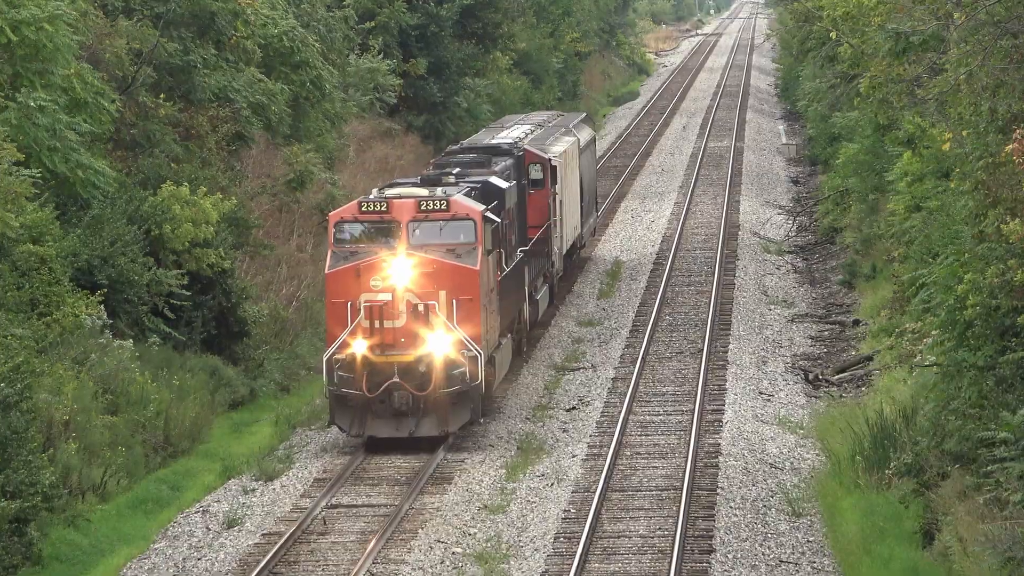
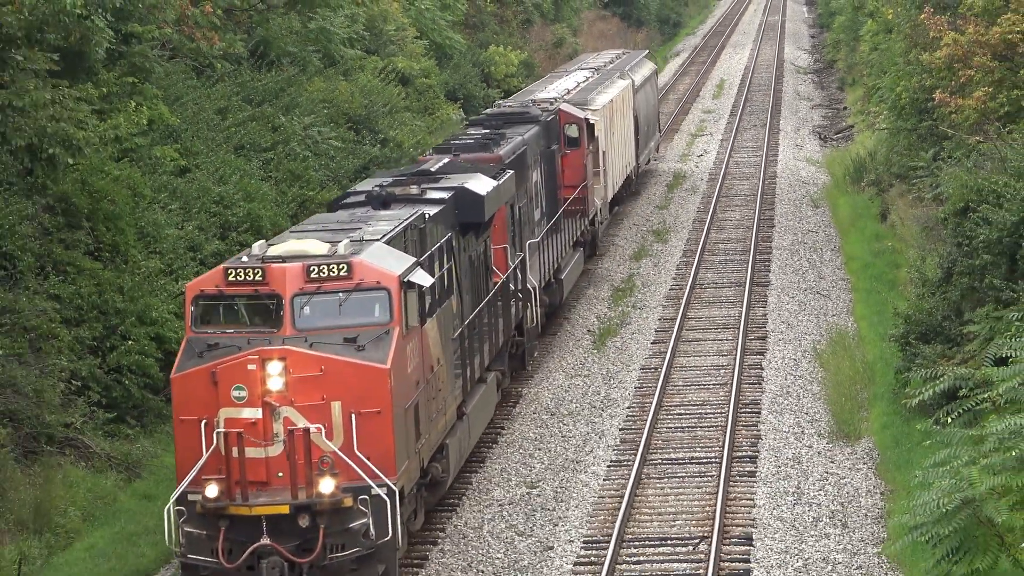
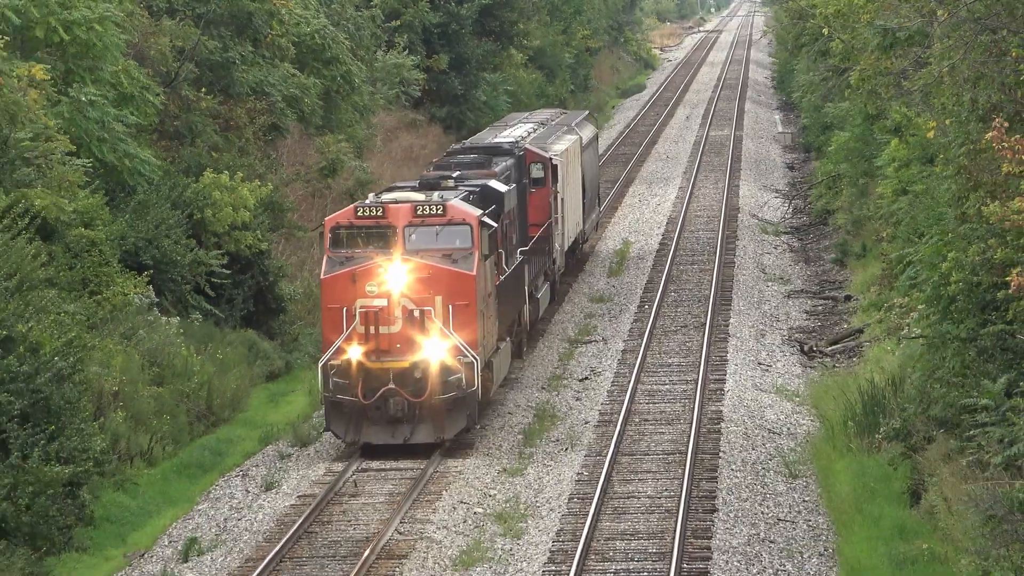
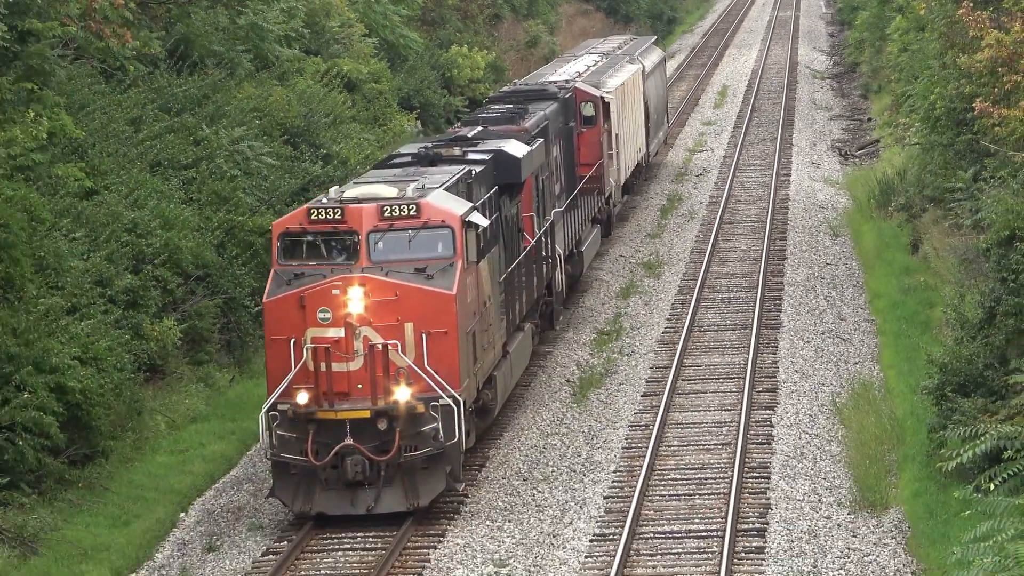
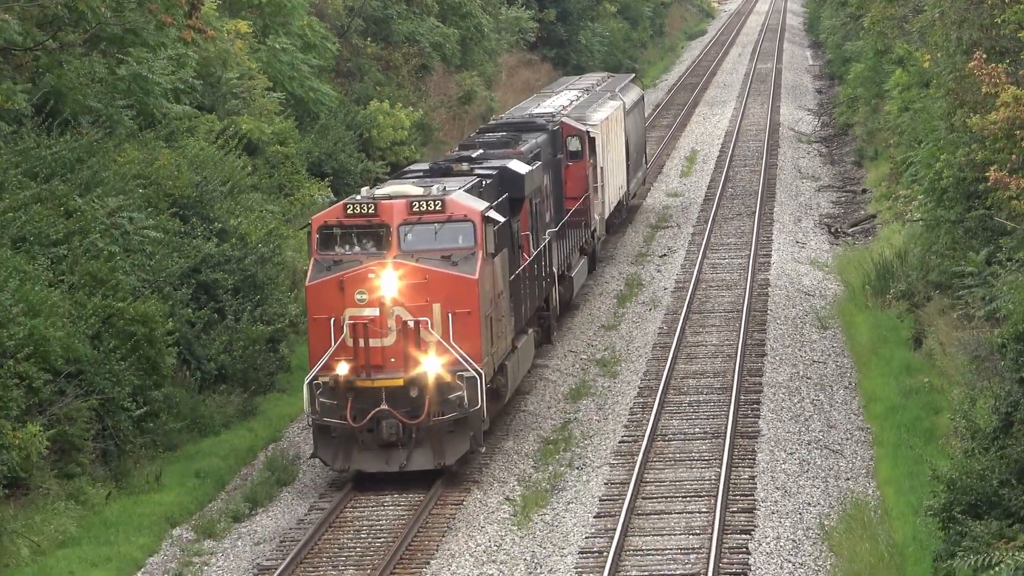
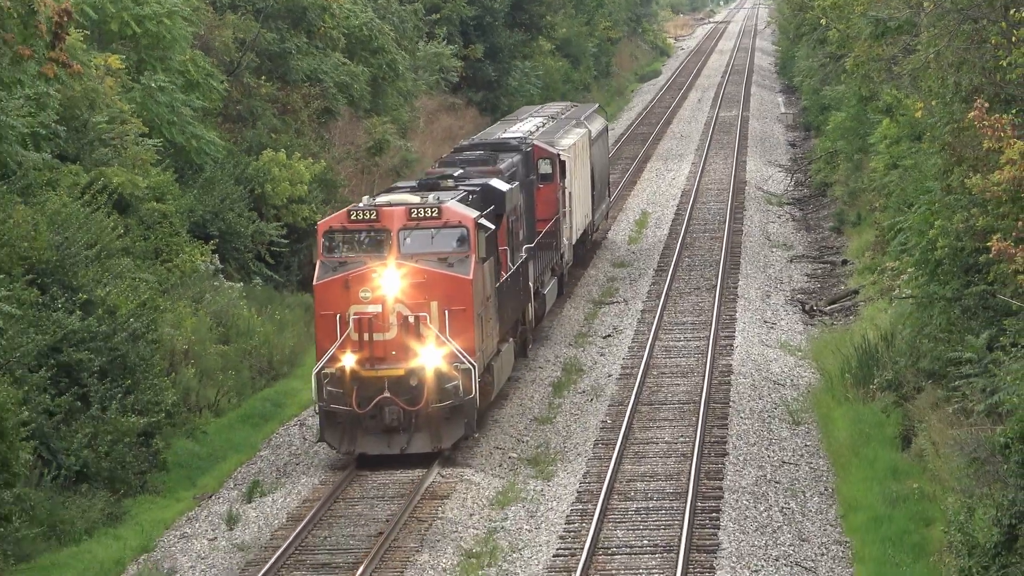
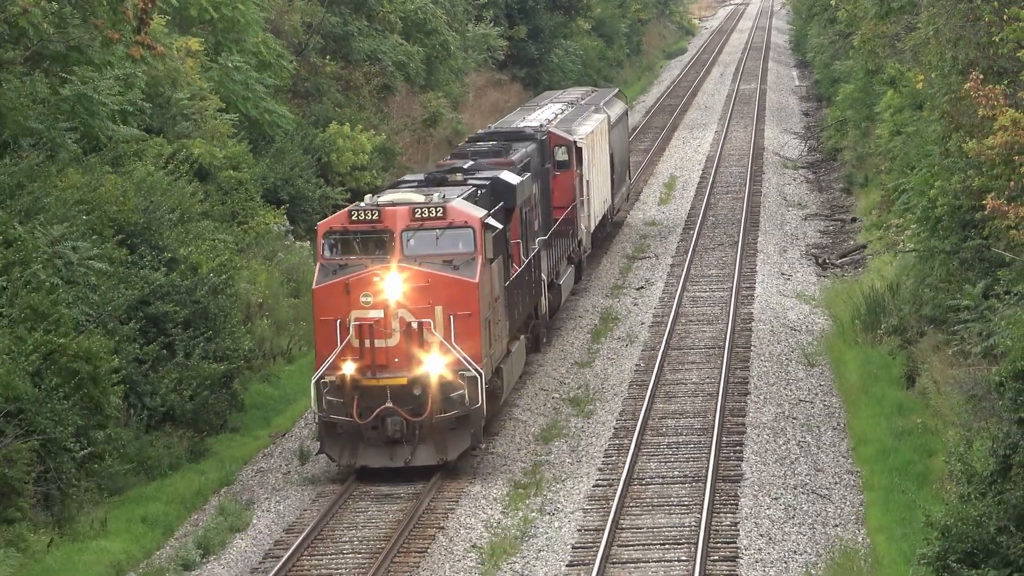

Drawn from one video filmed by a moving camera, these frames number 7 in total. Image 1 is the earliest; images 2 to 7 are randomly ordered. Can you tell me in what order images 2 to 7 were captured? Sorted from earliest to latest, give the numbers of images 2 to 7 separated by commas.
3, 6, 7, 5, 4, 2
